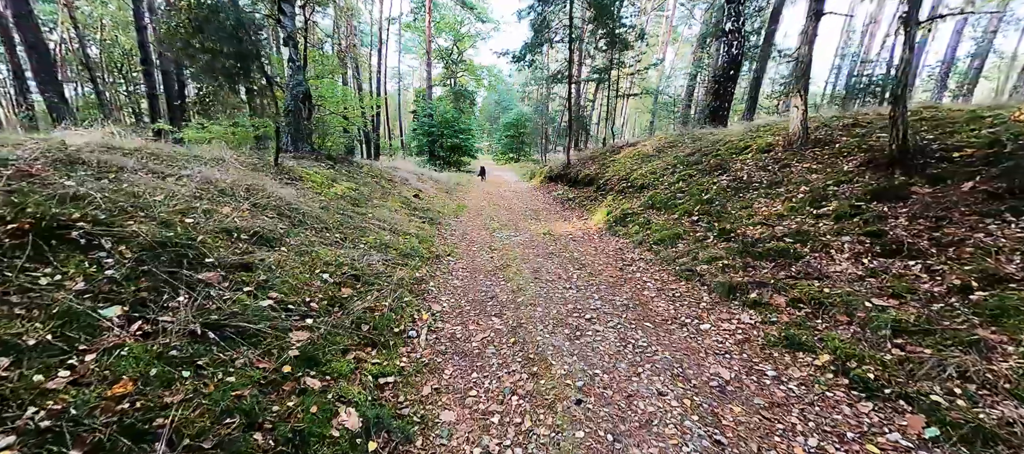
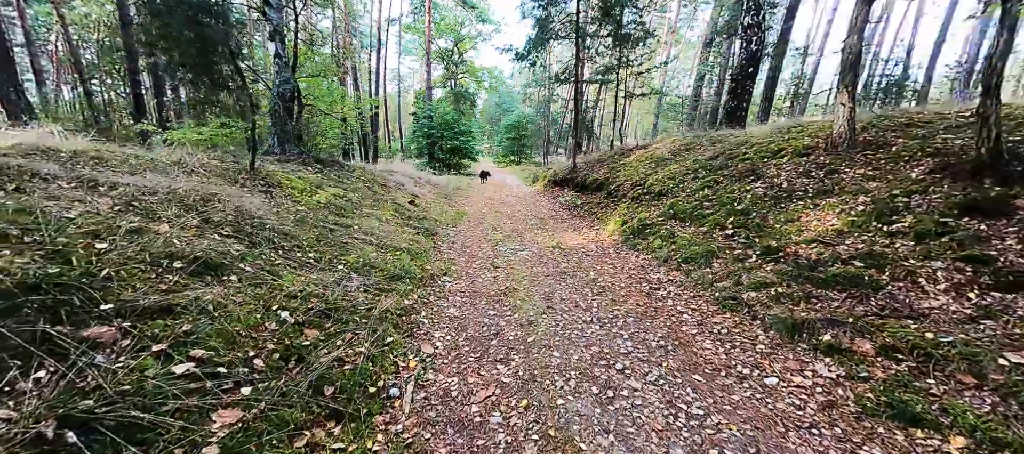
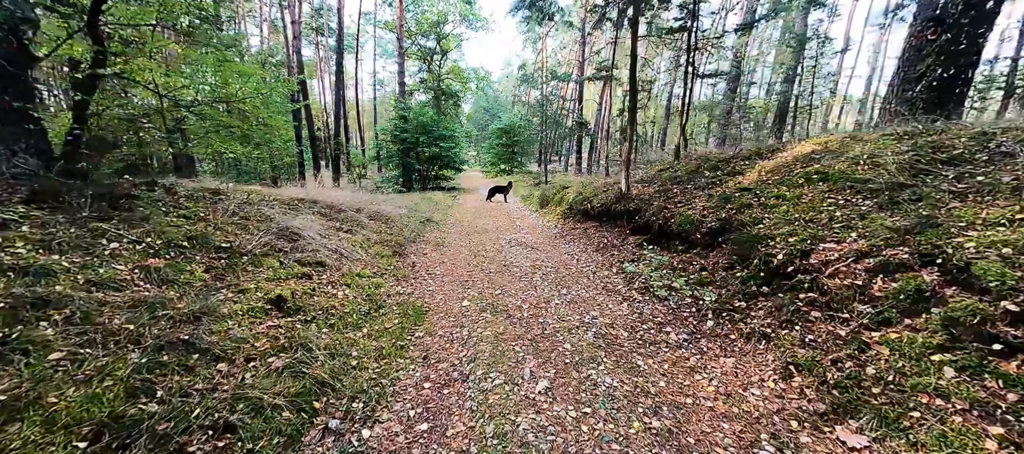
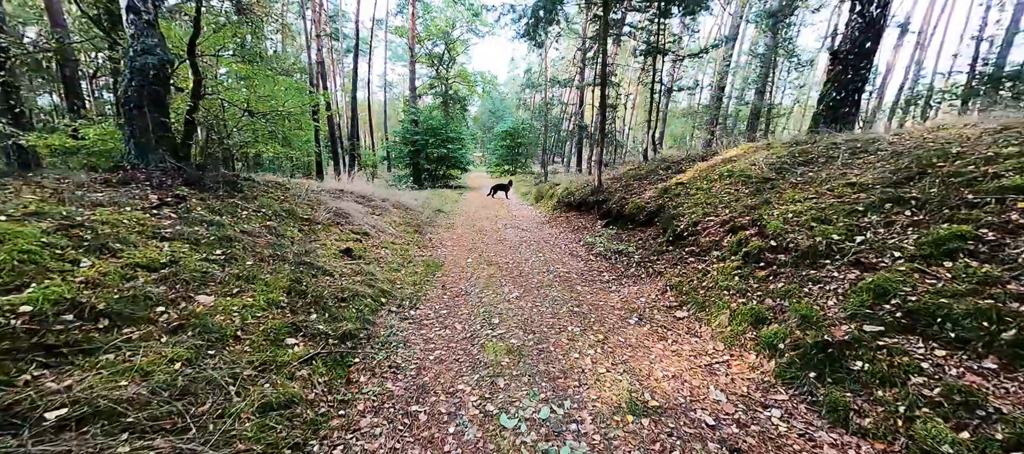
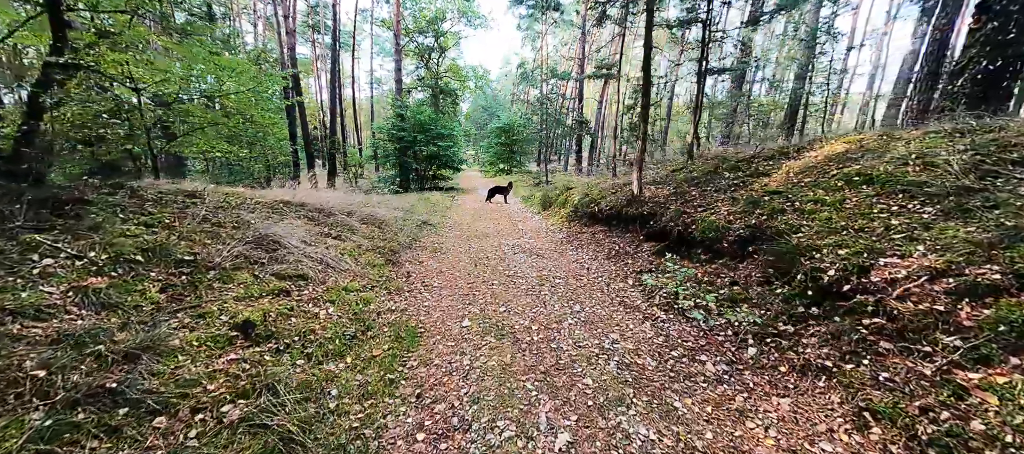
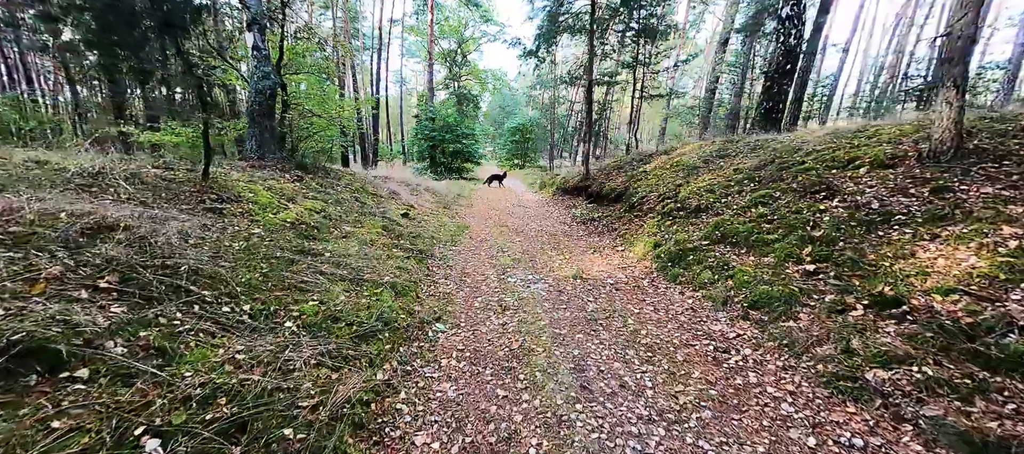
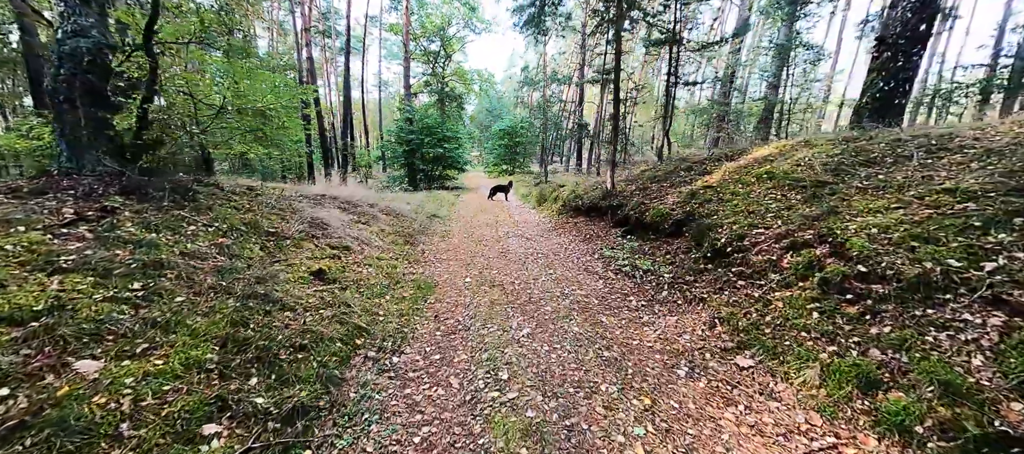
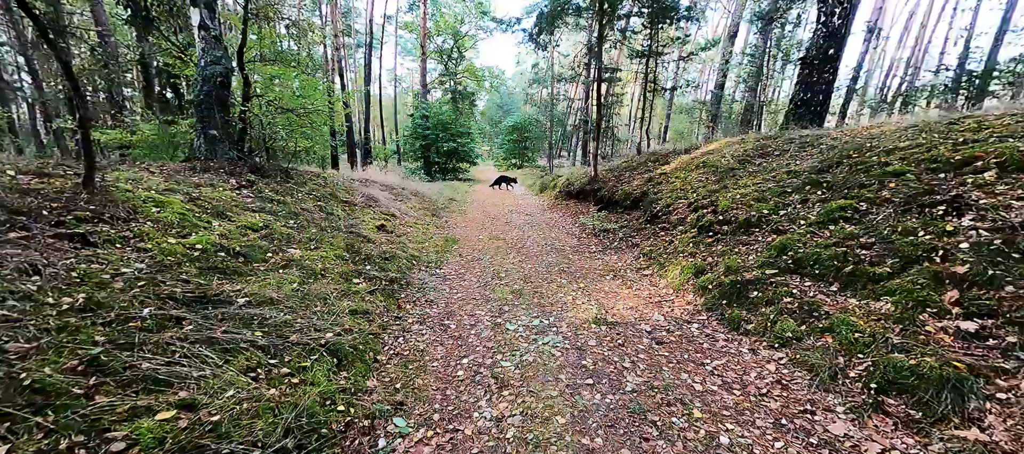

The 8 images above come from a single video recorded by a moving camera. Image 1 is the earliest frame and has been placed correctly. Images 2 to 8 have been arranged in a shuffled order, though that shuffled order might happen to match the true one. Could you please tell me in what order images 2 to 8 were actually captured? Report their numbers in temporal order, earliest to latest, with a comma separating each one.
2, 6, 8, 4, 7, 3, 5
